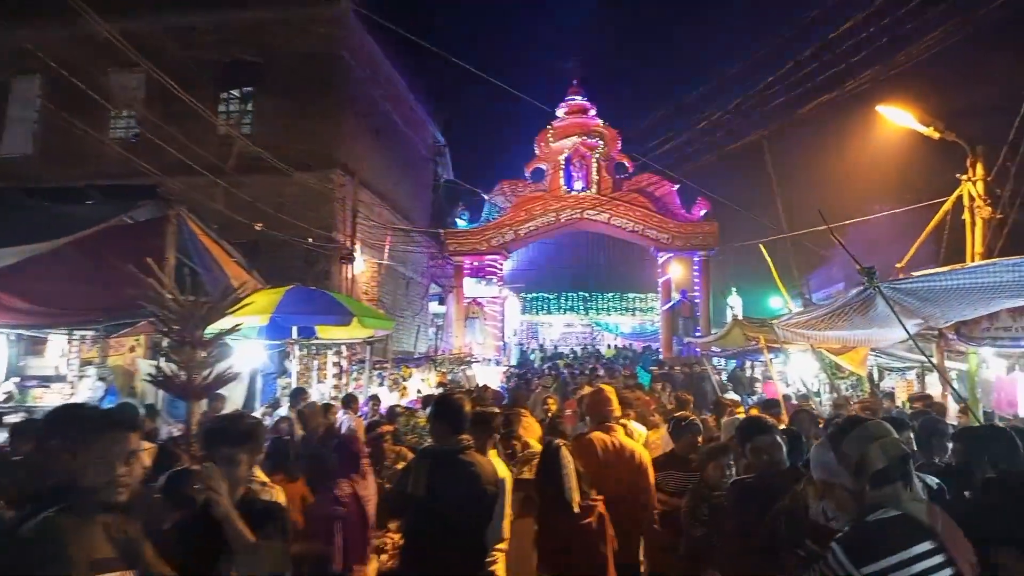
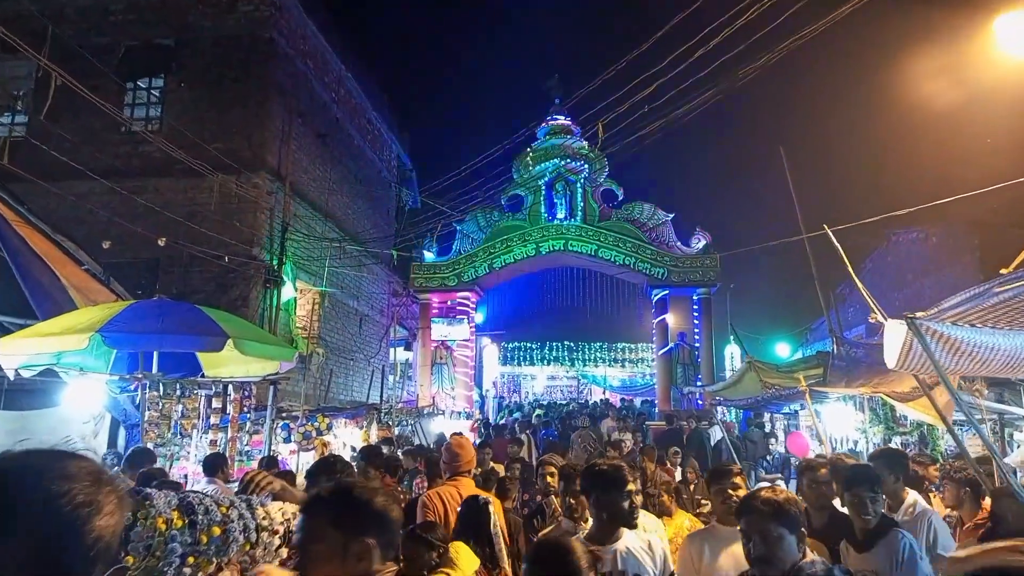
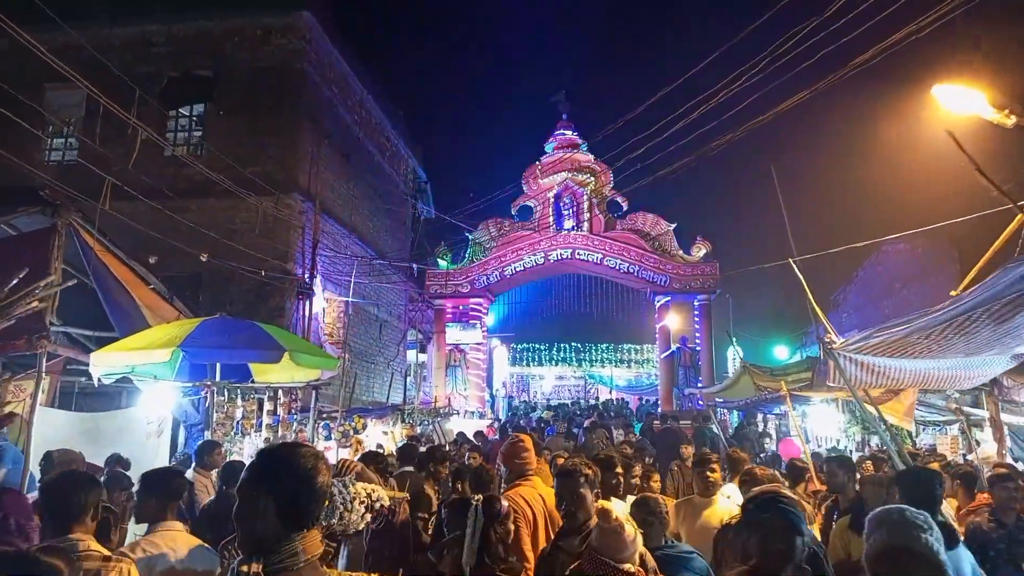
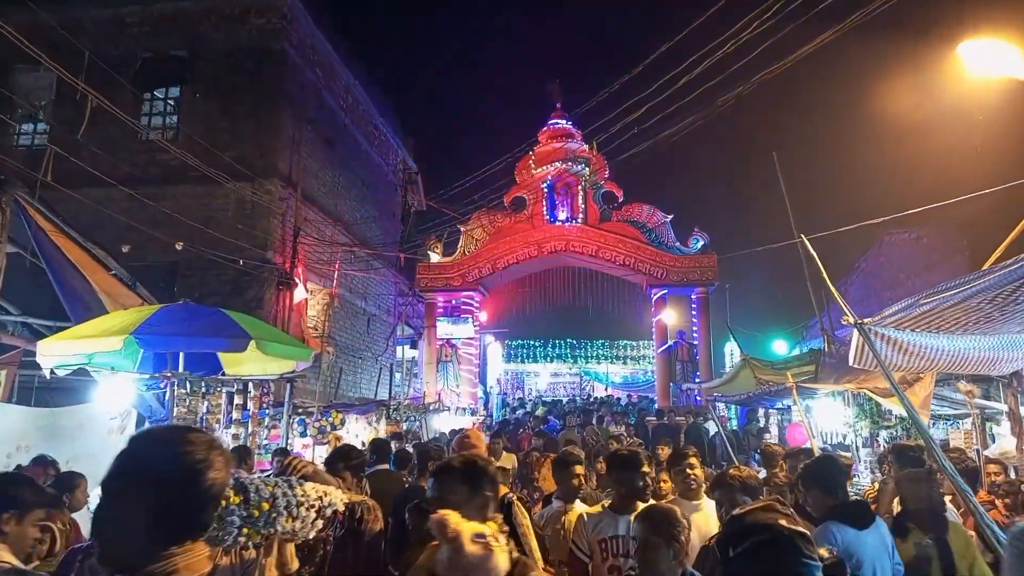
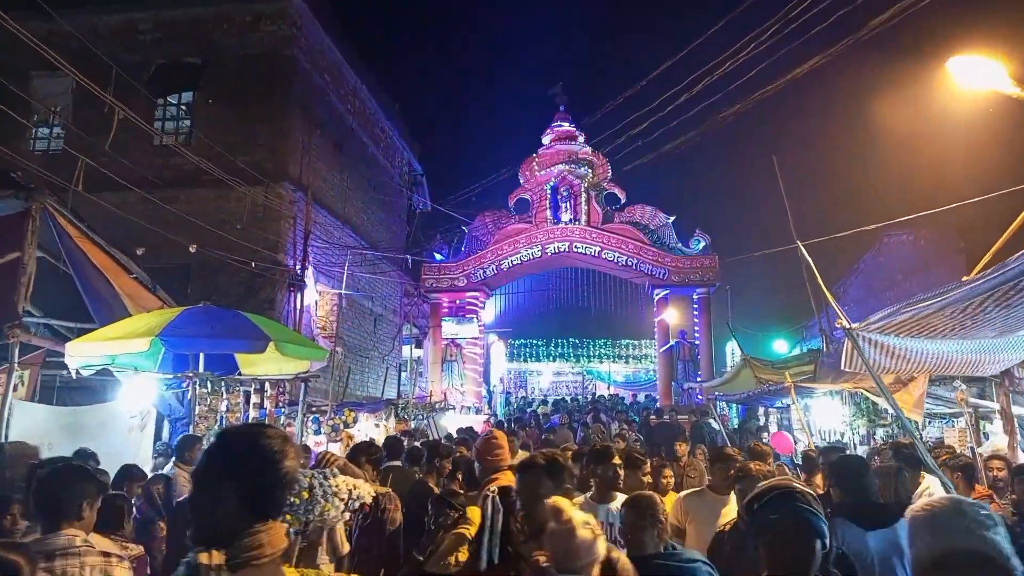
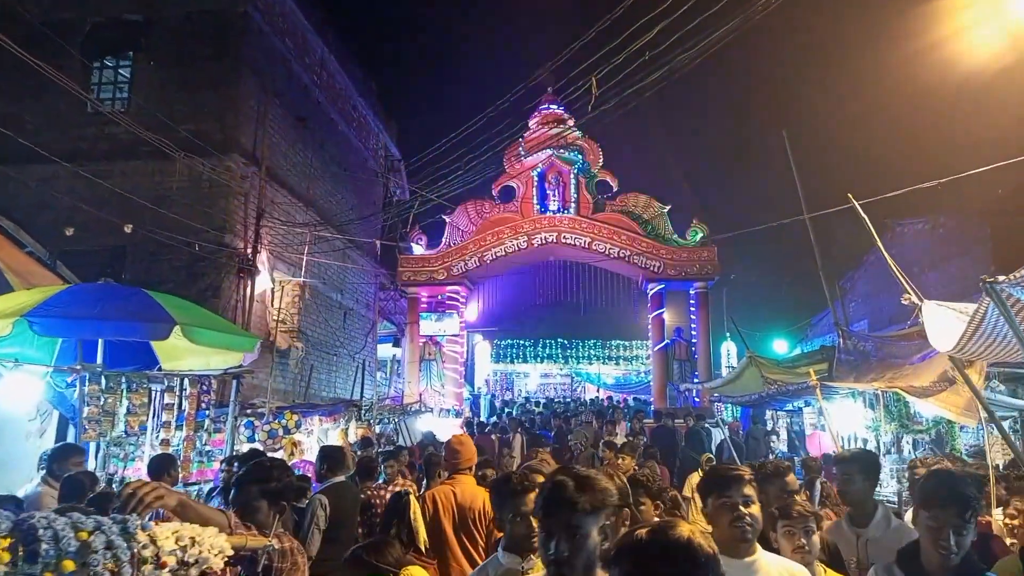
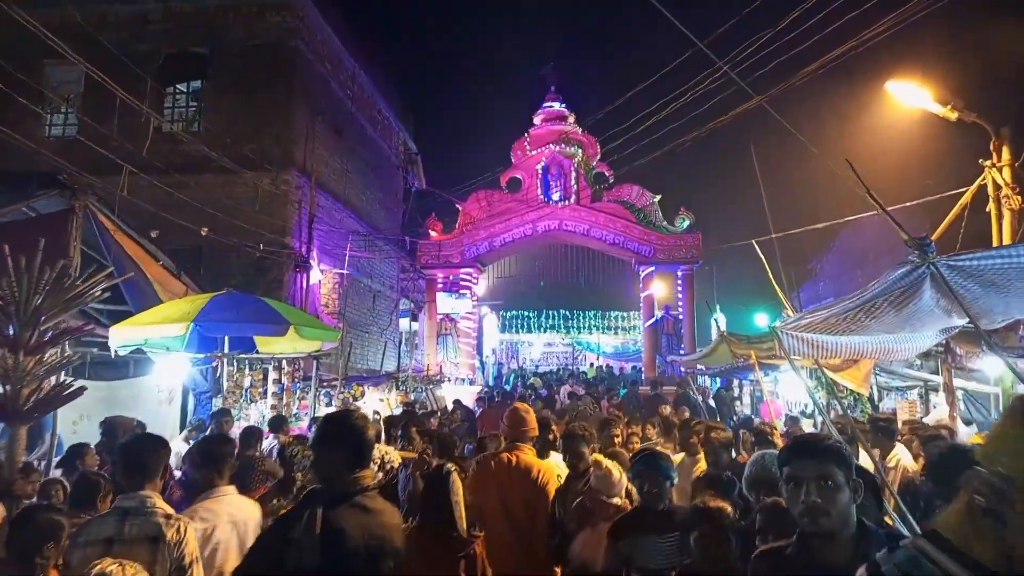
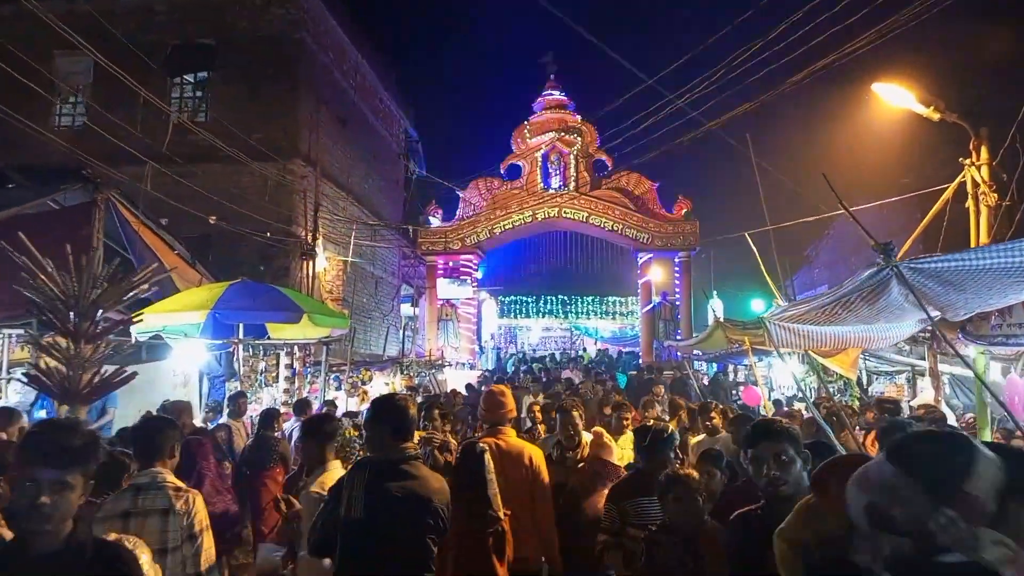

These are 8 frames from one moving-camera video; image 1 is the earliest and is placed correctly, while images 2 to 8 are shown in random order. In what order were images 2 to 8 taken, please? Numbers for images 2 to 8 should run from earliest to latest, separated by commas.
8, 7, 3, 5, 4, 2, 6
